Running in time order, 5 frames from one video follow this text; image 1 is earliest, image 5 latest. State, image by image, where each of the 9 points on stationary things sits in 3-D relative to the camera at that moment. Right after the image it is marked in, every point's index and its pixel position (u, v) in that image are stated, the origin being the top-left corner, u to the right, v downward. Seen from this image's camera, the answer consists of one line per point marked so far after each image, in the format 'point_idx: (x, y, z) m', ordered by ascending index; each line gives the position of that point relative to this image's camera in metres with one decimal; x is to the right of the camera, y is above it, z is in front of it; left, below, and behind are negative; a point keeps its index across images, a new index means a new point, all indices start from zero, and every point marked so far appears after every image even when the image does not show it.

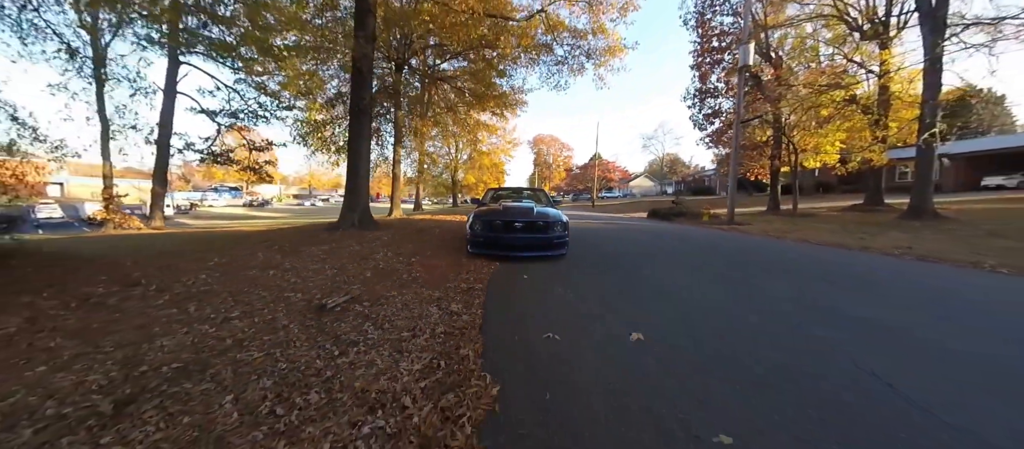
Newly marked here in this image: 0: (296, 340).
0: (-1.6, -0.9, +2.8) m
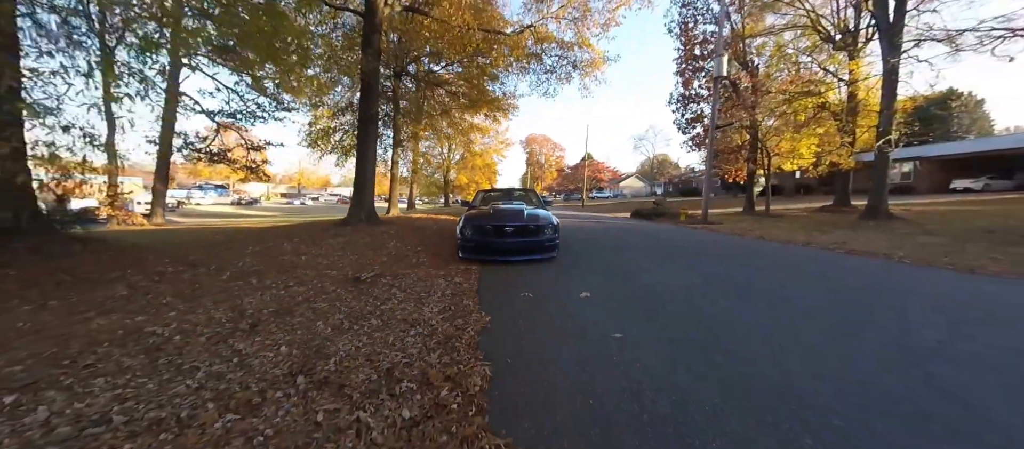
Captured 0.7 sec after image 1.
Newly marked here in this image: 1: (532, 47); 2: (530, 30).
0: (-1.7, -0.8, +3.9) m
1: (+0.7, +6.3, +12.6) m
2: (+0.6, +6.5, +12.4) m
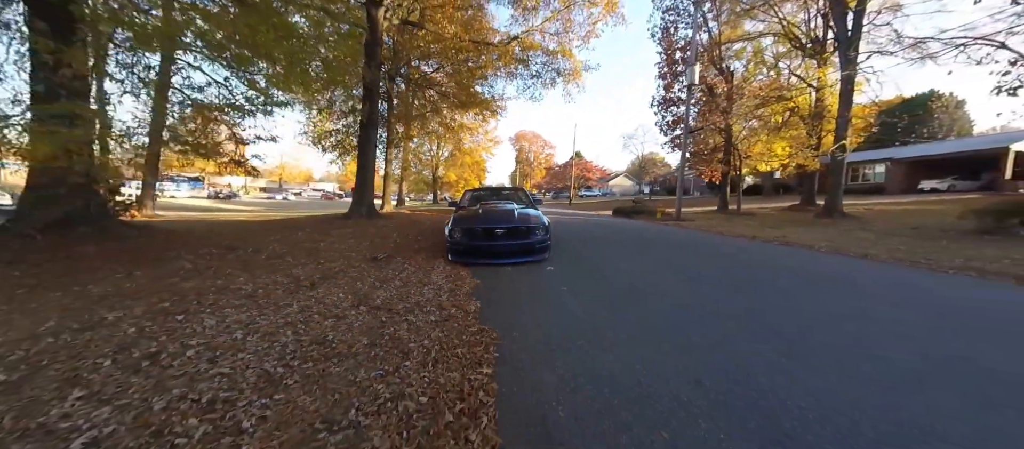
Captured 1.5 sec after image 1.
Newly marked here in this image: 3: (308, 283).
0: (-2.0, -0.6, +5.1) m
1: (+0.3, +6.5, +13.9) m
2: (+0.2, +6.7, +13.6) m
3: (-2.5, -0.7, +4.4) m
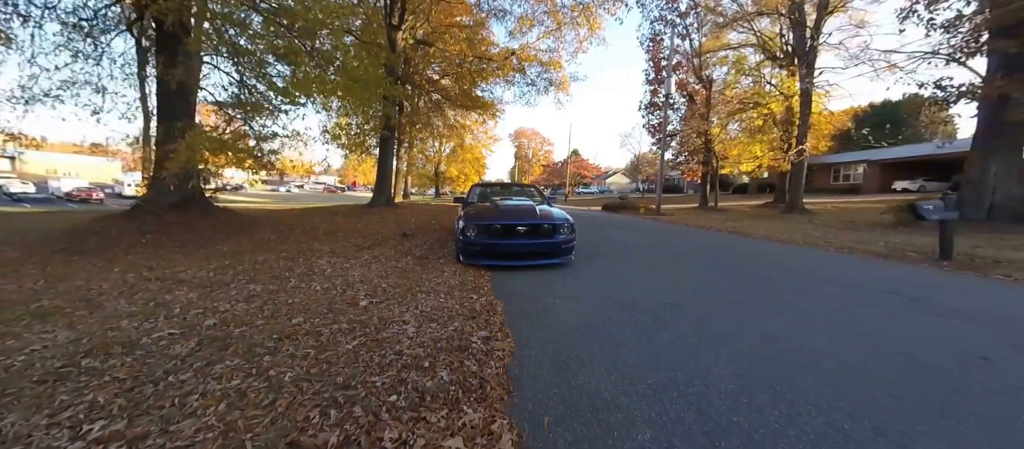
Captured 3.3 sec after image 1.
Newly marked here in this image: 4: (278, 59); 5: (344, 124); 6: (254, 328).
0: (-2.1, -0.3, +7.3) m
1: (+0.1, +6.8, +15.9) m
2: (0.0, +7.1, +15.7) m
3: (-2.6, -0.4, +6.5) m
4: (-5.8, +4.1, +8.9) m
5: (-6.3, +3.7, +13.8) m
6: (-1.9, -0.8, +2.7) m
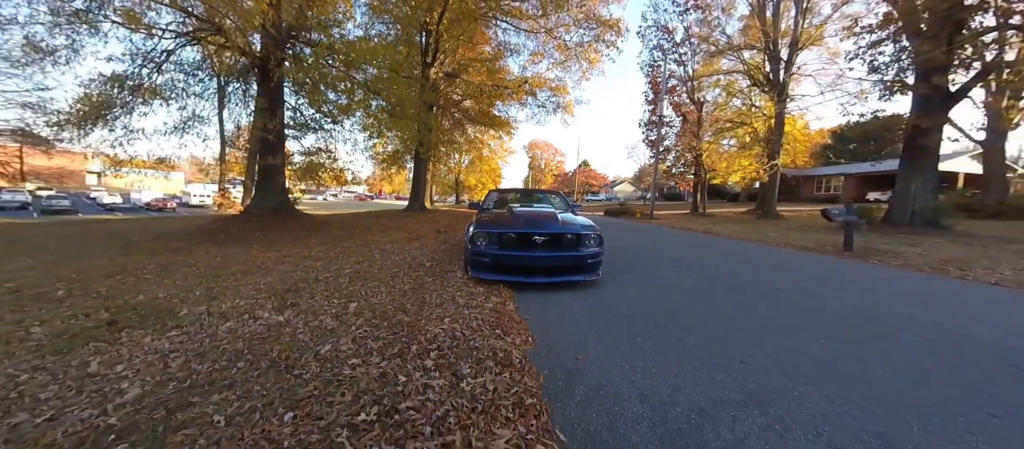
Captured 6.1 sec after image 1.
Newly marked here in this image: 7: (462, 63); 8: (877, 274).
0: (-1.9, -0.3, +9.5) m
1: (+0.8, +6.6, +18.2) m
2: (+0.7, +6.9, +18.0) m
3: (-2.4, -0.4, +8.8) m
4: (-5.4, +4.1, +11.4) m
5: (-5.7, +3.6, +16.3) m
6: (-1.8, -0.7, +4.9) m
7: (-2.5, +8.0, +18.1) m
8: (+7.2, -1.0, +7.4) m
